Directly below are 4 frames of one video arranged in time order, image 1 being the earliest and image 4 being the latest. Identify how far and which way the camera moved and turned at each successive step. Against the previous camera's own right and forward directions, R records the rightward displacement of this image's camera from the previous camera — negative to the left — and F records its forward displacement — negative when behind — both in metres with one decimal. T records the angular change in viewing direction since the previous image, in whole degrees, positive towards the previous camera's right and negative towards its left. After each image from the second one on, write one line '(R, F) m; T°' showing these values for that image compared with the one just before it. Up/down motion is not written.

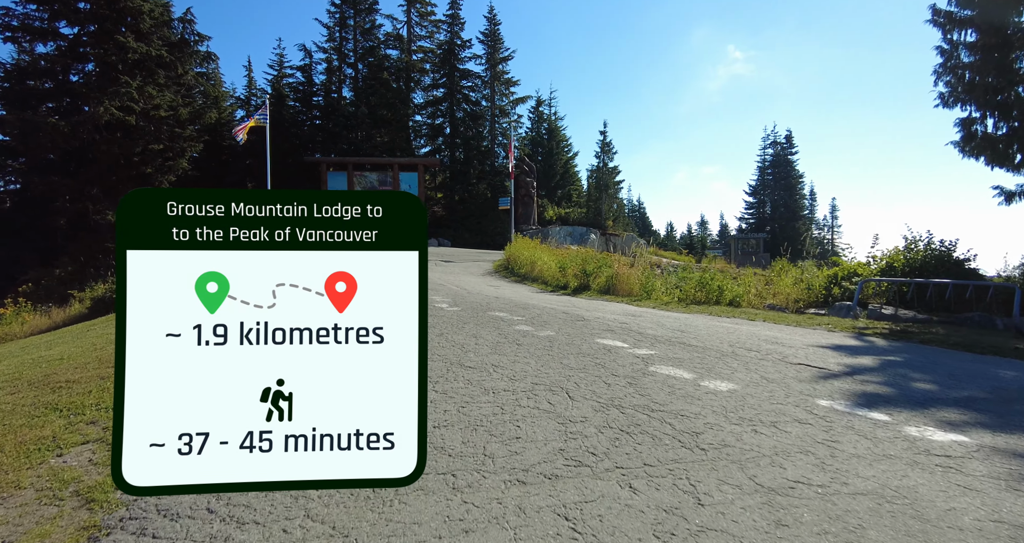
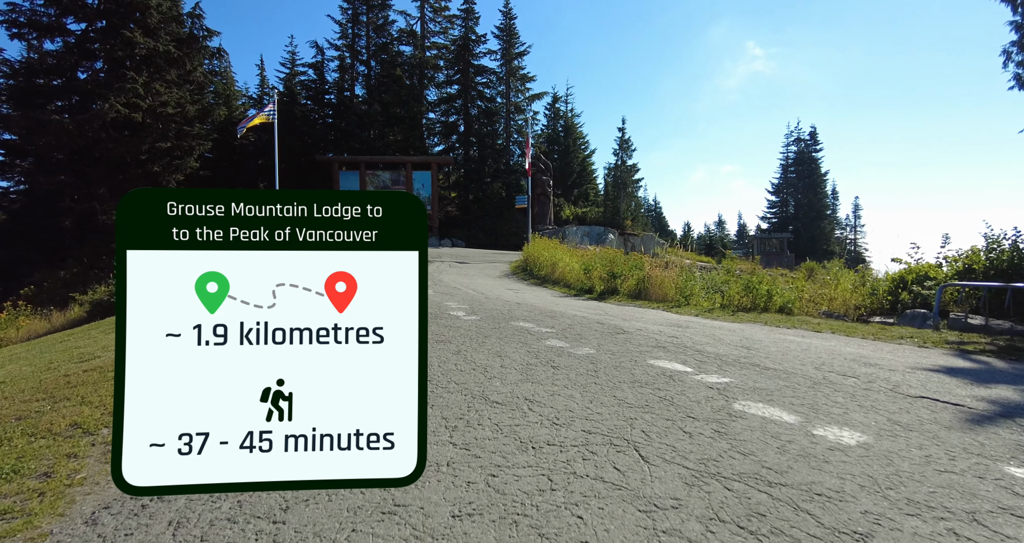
(-0.2, +1.2) m; -1°
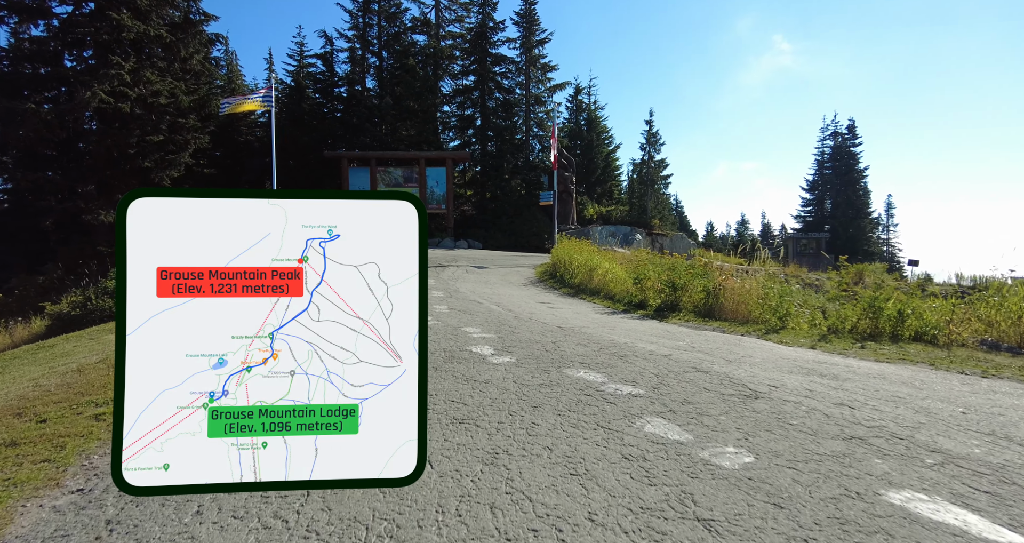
(-0.4, +2.8) m; -2°
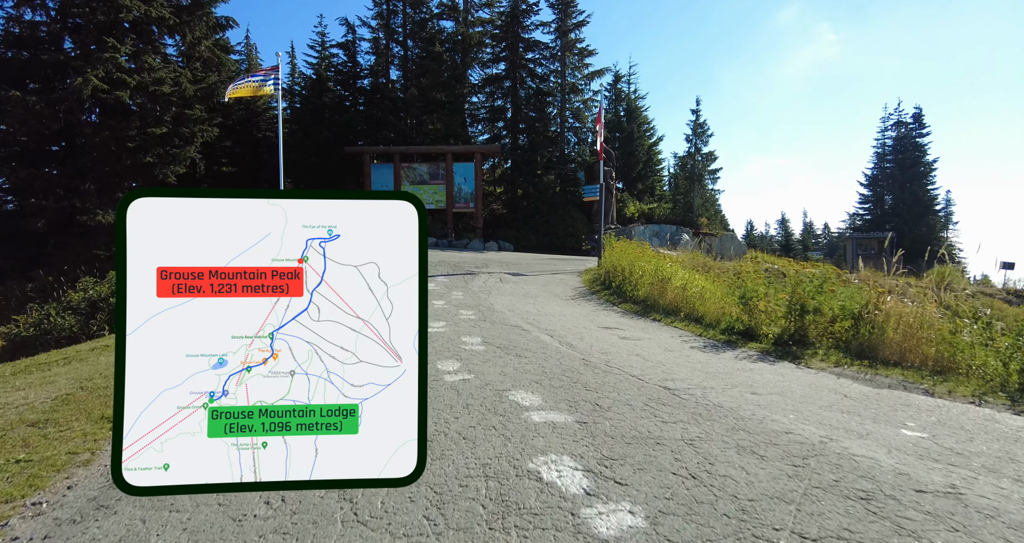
(-0.5, +3.3) m; -3°
